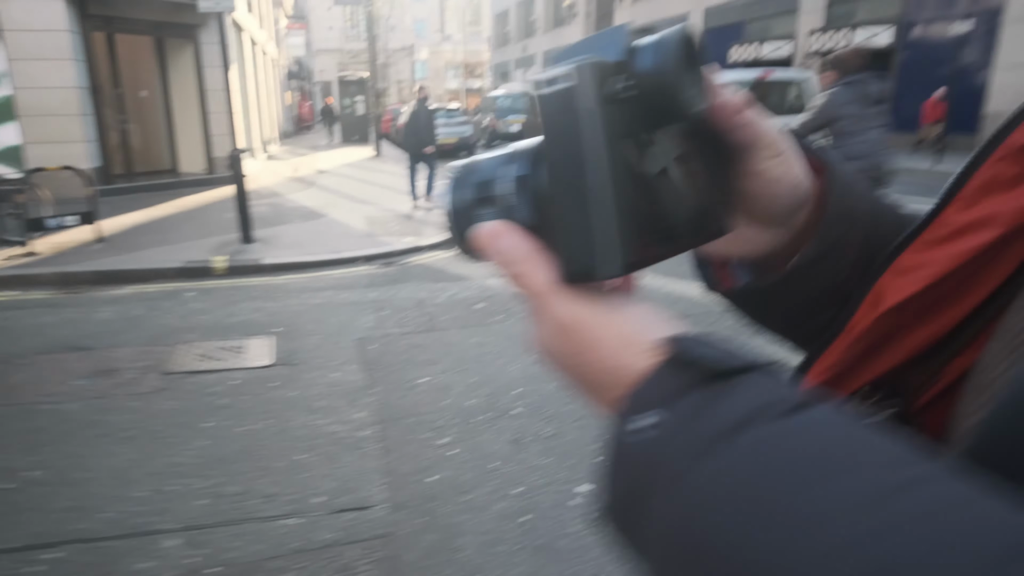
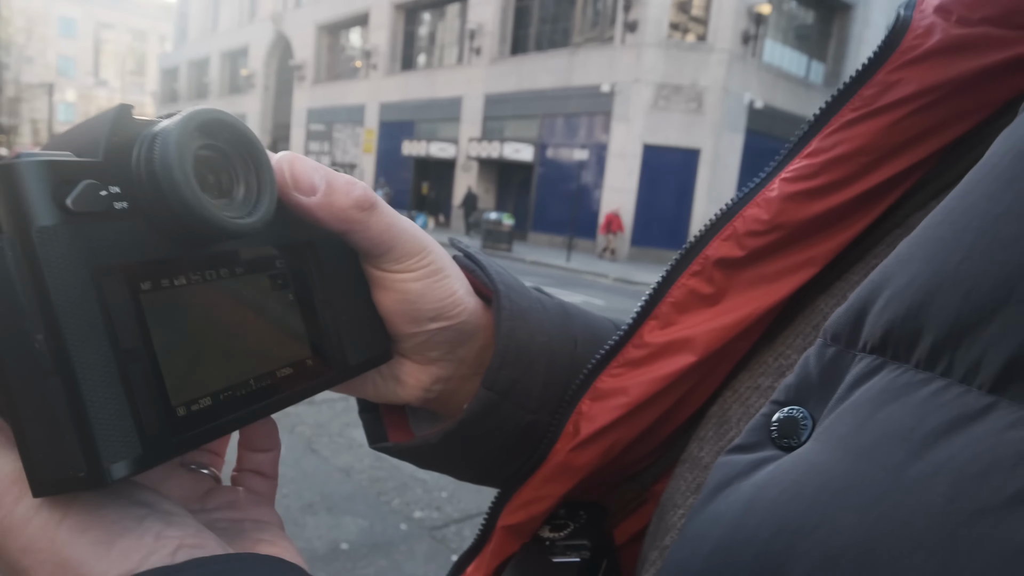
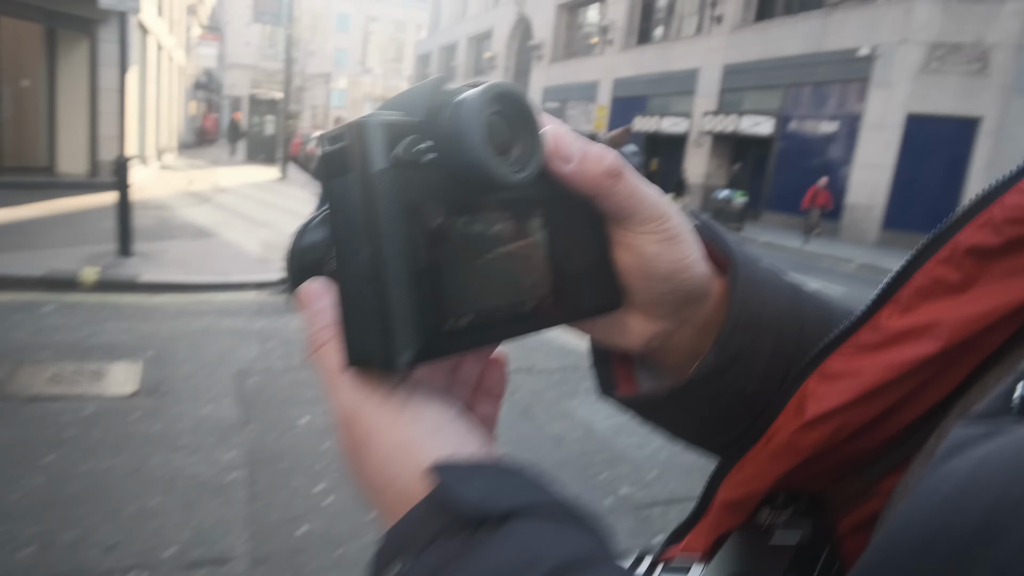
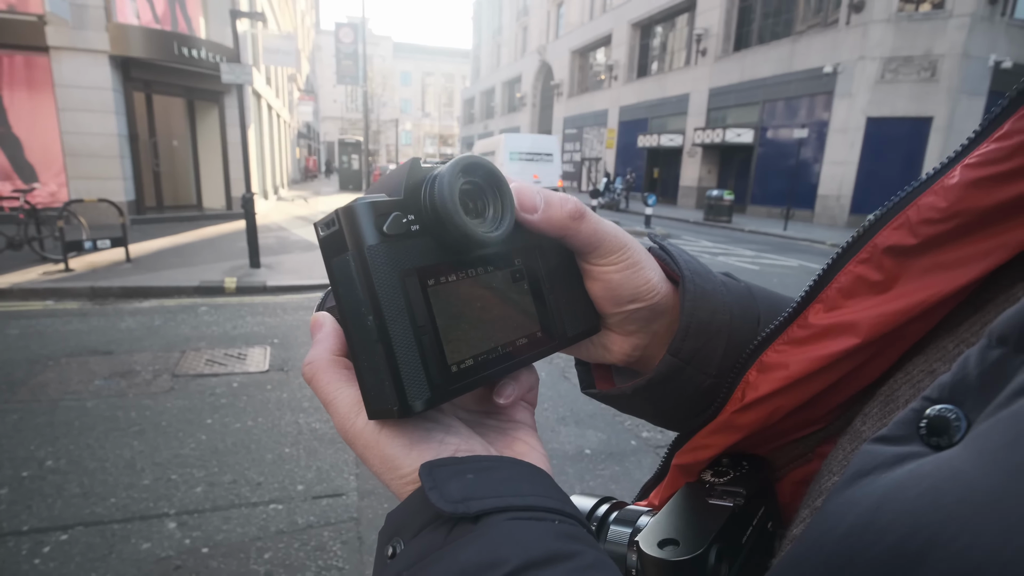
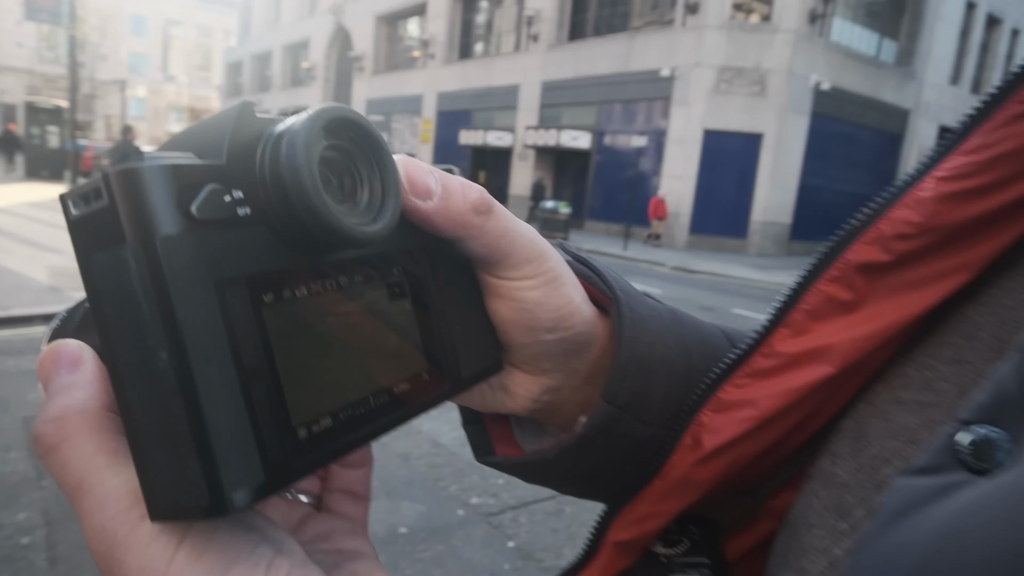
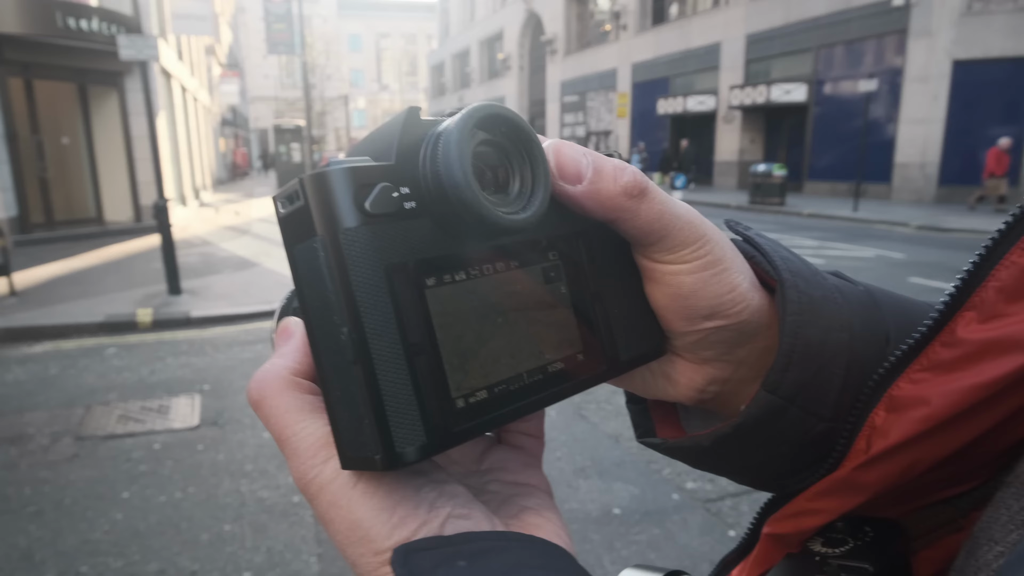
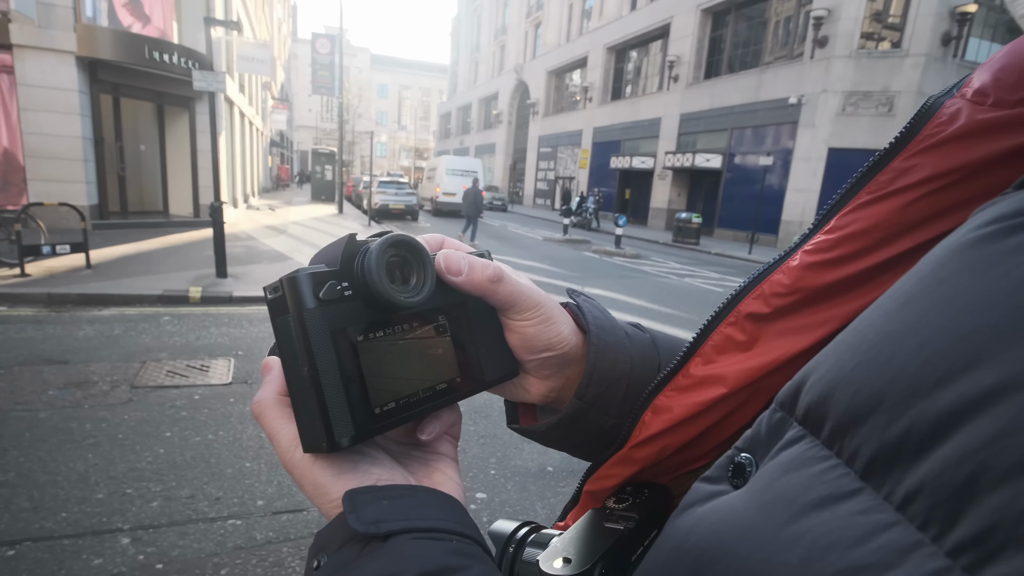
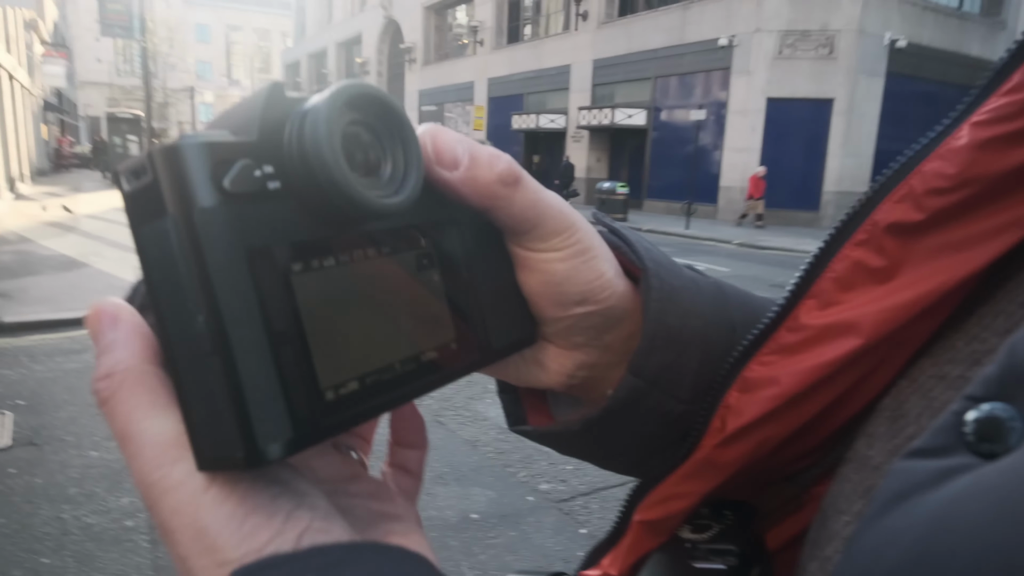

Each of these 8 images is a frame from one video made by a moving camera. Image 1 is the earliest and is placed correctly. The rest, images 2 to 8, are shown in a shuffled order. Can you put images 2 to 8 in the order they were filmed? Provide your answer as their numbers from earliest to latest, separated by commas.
3, 5, 2, 8, 6, 4, 7
